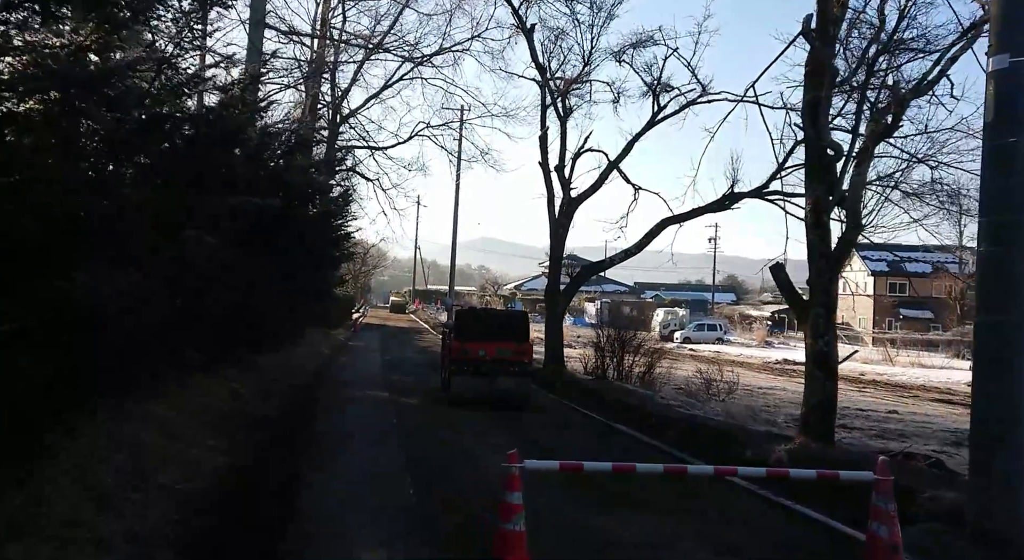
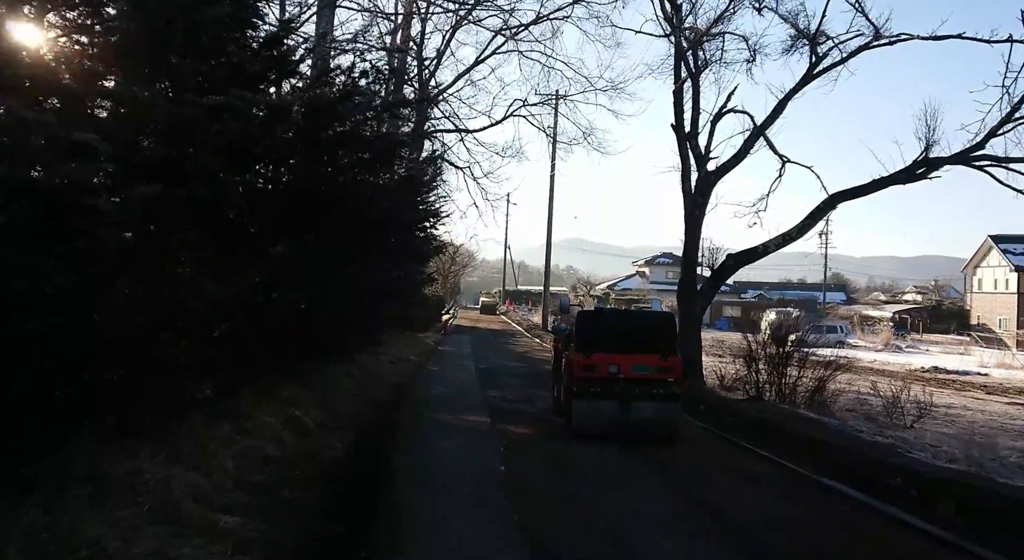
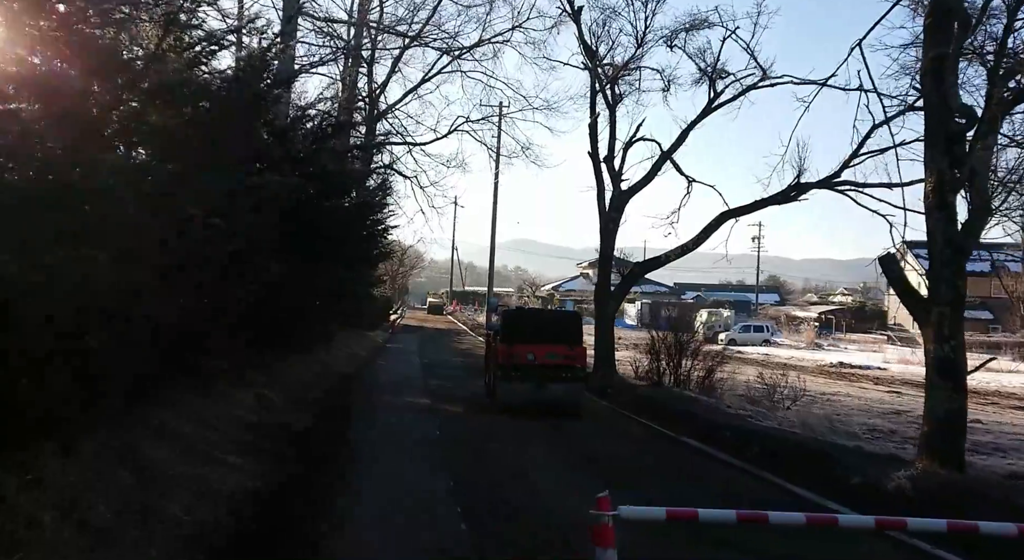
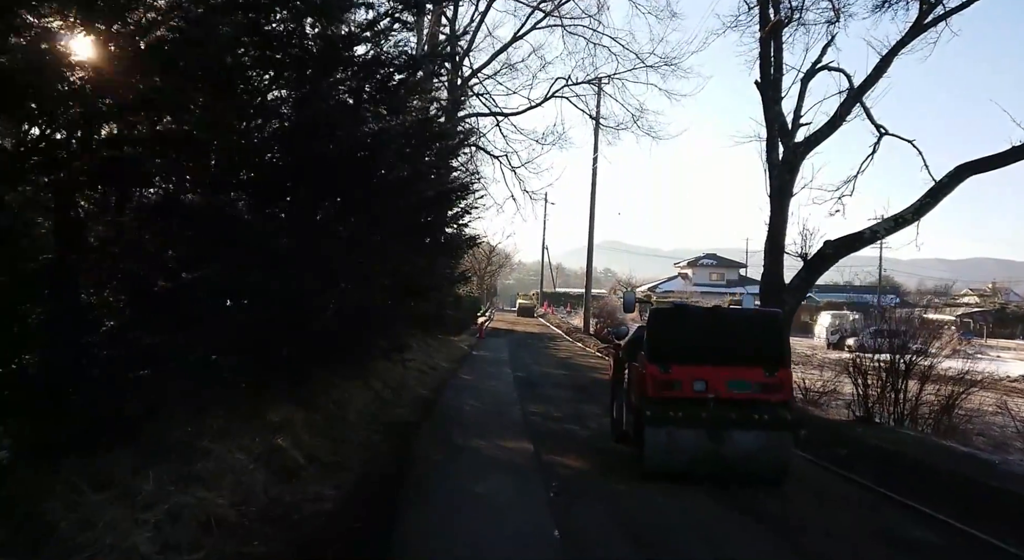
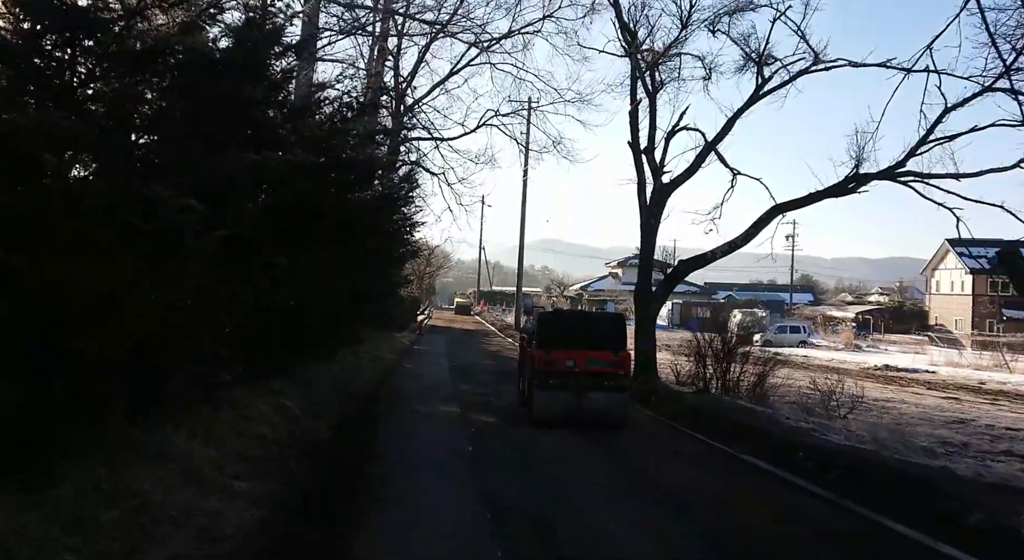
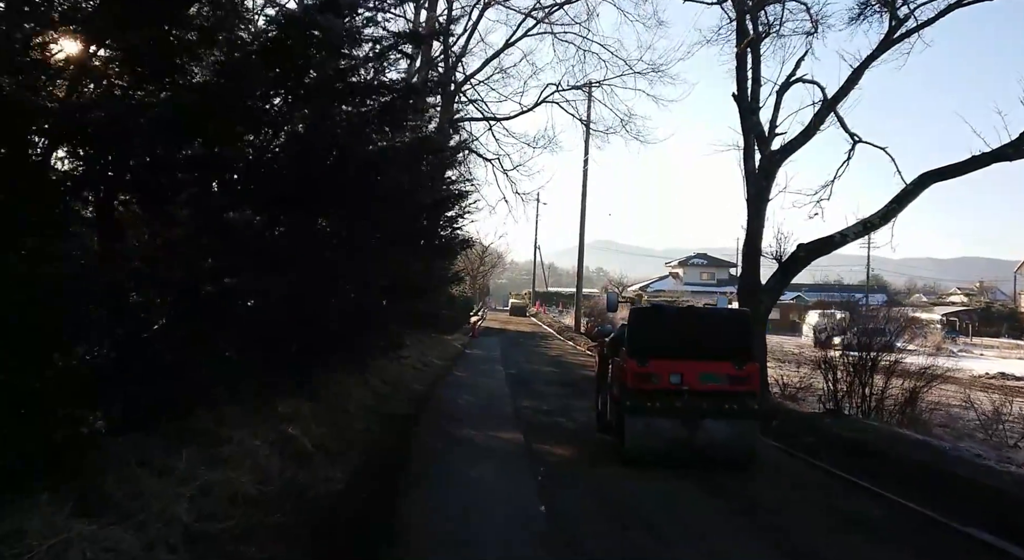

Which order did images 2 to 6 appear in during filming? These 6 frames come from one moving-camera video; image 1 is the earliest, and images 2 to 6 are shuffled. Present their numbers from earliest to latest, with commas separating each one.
3, 5, 2, 6, 4
